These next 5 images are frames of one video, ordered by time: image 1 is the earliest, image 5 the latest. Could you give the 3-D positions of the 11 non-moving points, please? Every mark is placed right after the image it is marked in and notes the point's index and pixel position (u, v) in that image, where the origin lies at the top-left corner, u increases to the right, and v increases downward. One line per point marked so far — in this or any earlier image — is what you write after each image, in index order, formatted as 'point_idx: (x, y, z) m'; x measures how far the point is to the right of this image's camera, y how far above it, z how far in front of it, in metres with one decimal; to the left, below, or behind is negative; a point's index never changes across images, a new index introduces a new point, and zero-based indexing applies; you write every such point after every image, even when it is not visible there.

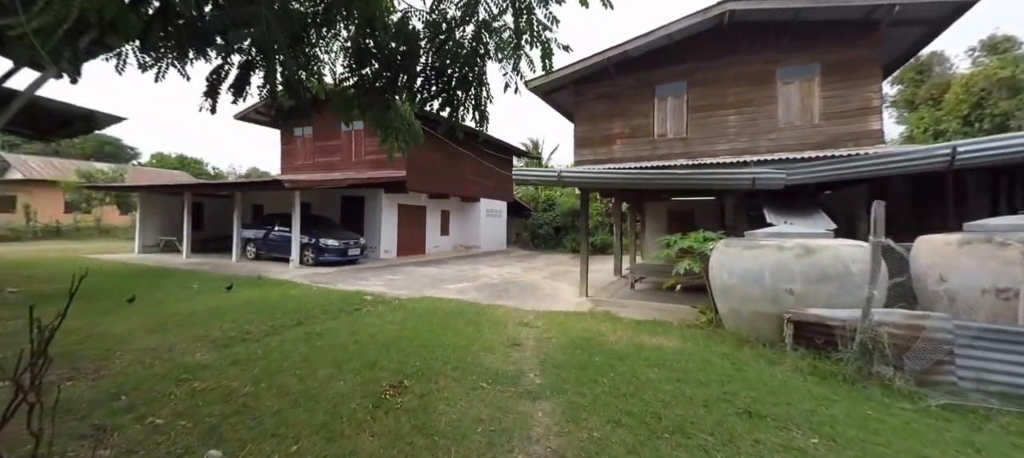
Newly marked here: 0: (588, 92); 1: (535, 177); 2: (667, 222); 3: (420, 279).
0: (+2.0, +3.5, +10.8) m
1: (+0.3, +0.9, +7.1) m
2: (+5.0, +0.2, +13.8) m
3: (-2.2, -1.2, +10.0) m
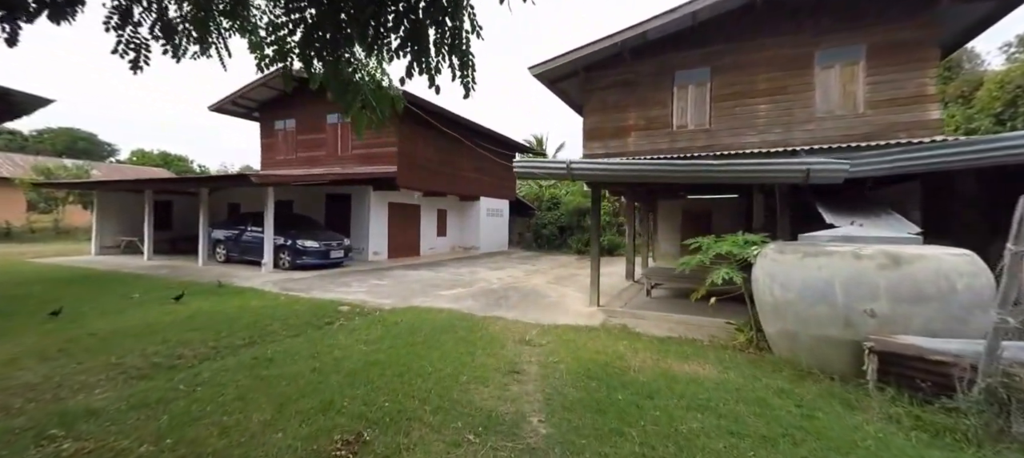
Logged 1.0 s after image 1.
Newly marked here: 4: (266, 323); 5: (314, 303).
0: (+2.0, +3.5, +9.8) m
1: (+0.3, +0.9, +6.1) m
2: (+5.1, +0.2, +12.8) m
3: (-2.1, -1.2, +9.0) m
4: (-3.2, -1.2, +5.6) m
5: (-3.2, -1.2, +6.7) m
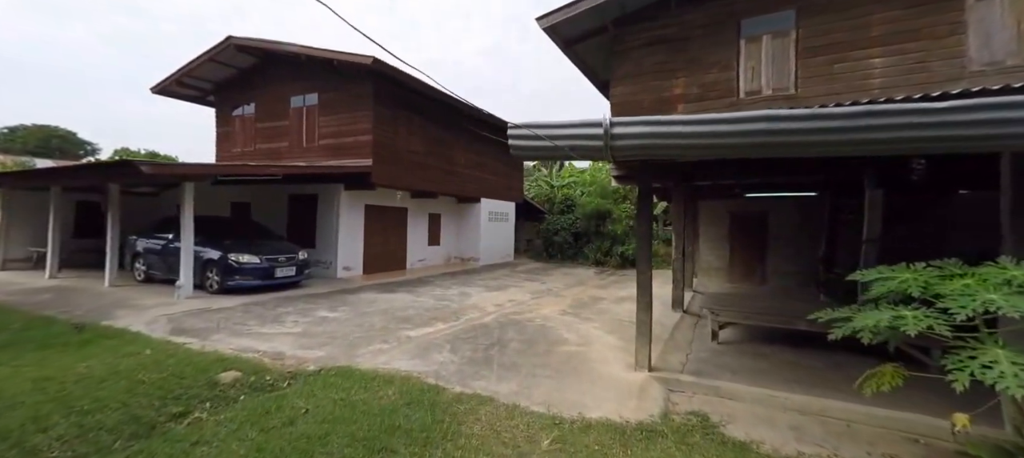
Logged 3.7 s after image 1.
0: (+2.1, +3.4, +7.2) m
1: (+0.3, +0.8, +3.6) m
2: (+5.2, 0.0, +10.1) m
3: (-2.1, -1.4, +6.5) m
4: (-3.3, -1.3, +3.1) m
5: (-3.2, -1.3, +4.2) m
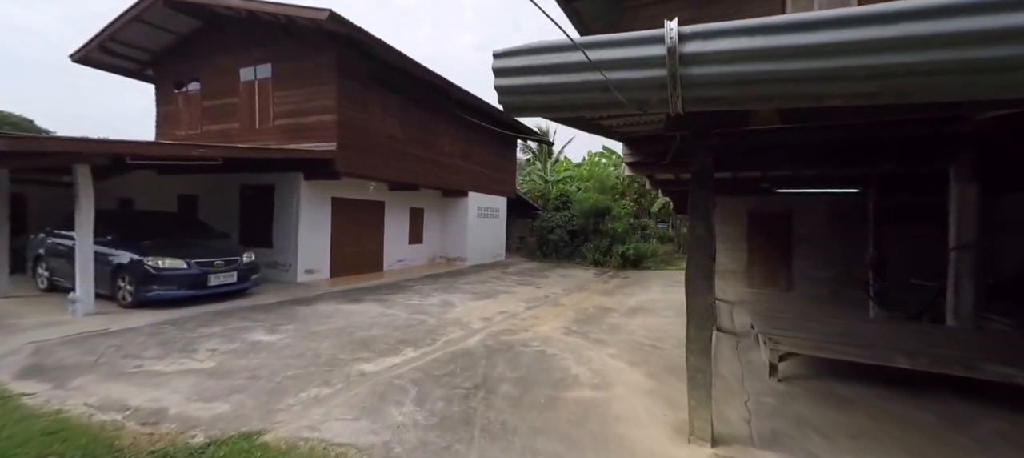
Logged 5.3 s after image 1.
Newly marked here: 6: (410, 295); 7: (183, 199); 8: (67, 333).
0: (+2.0, +3.4, +5.7) m
1: (+0.2, +0.7, +2.1) m
2: (+5.0, +0.1, +8.7) m
3: (-2.2, -1.4, +5.0) m
4: (-3.4, -1.4, +1.5) m
5: (-3.3, -1.3, +2.7) m
6: (-2.0, -1.3, +8.1) m
7: (-7.6, +0.7, +9.7) m
8: (-5.1, -1.2, +4.8) m
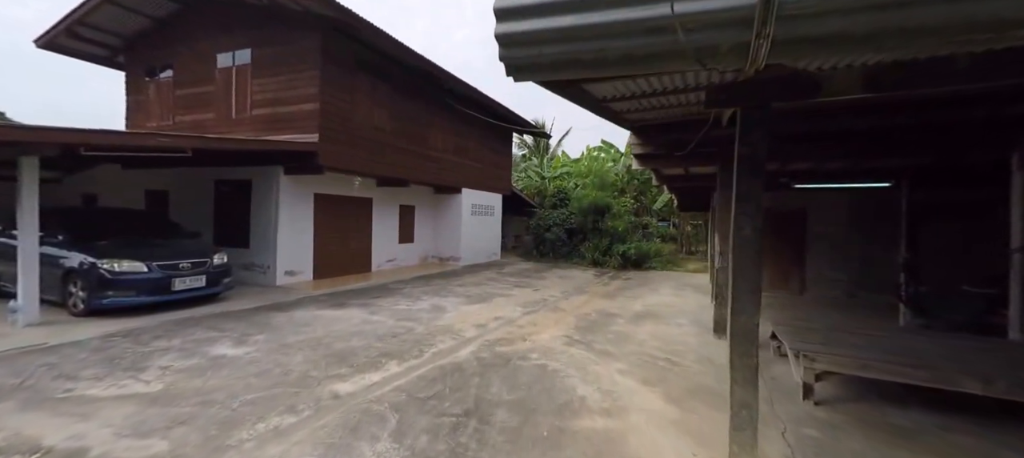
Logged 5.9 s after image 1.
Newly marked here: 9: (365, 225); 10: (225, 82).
0: (+1.9, +3.4, +5.2) m
1: (+0.2, +0.7, +1.5) m
2: (+4.9, +0.1, +8.2) m
3: (-2.3, -1.4, +4.4) m
4: (-3.3, -1.4, +0.9) m
5: (-3.3, -1.3, +2.1) m
6: (-2.0, -1.3, +7.5) m
7: (-7.7, +0.7, +9.0) m
8: (-5.2, -1.2, +4.2) m
9: (-3.6, +0.1, +10.4) m
10: (-5.9, +3.0, +8.6) m
